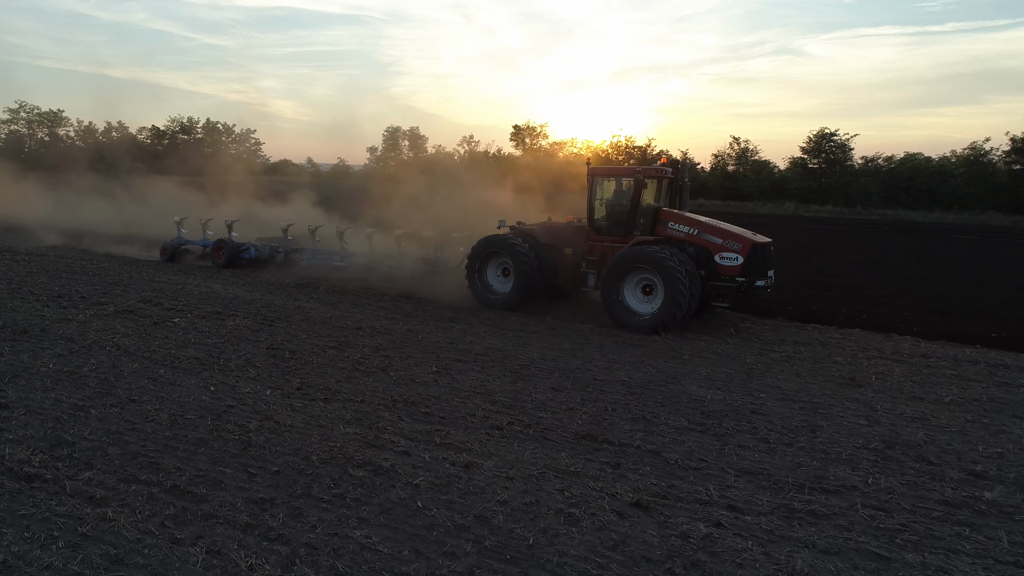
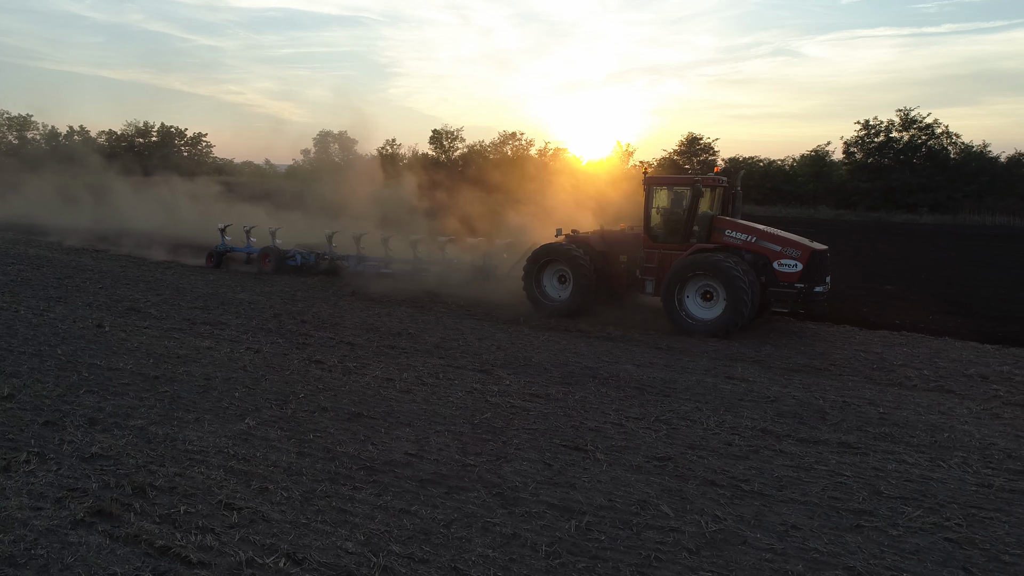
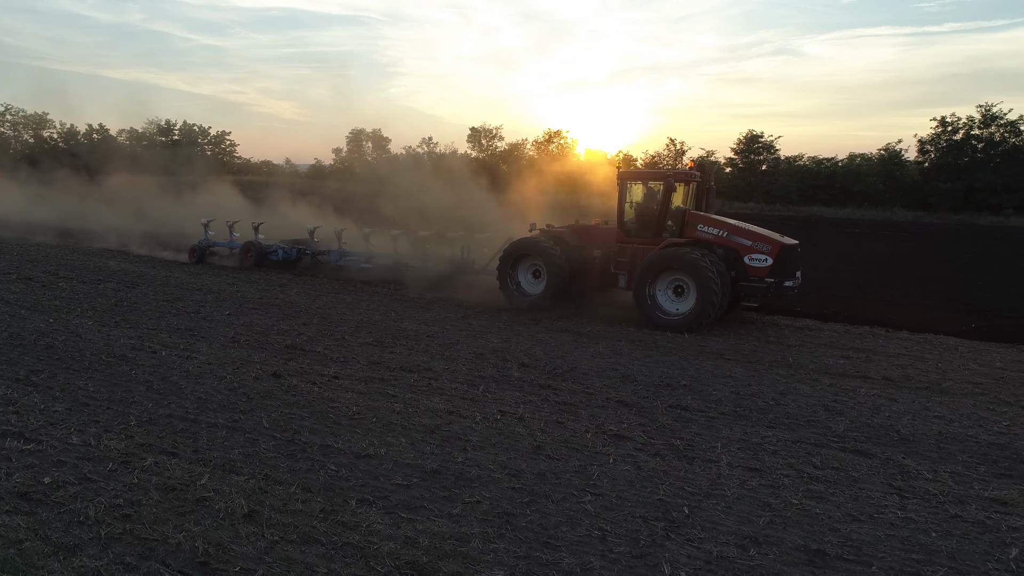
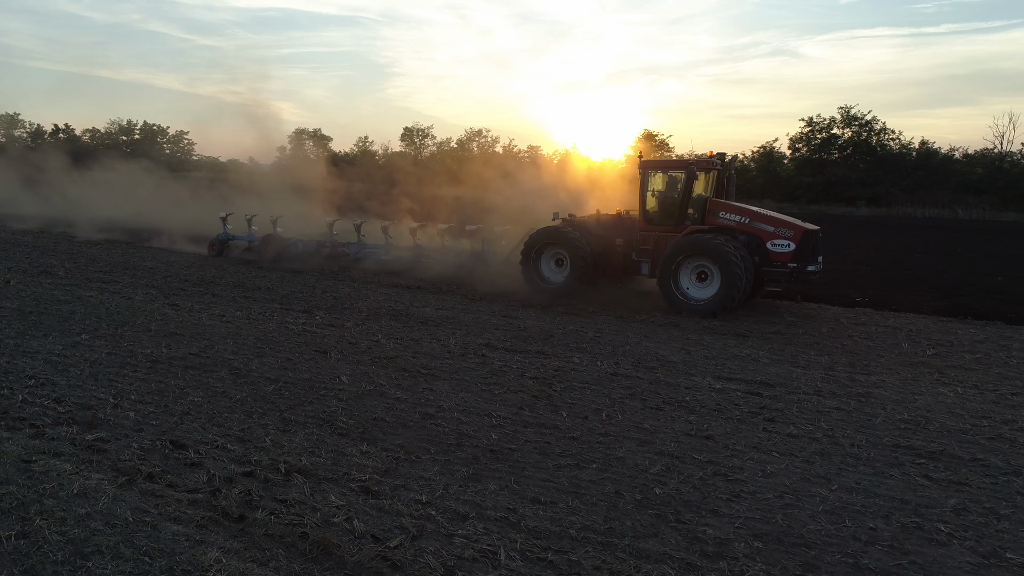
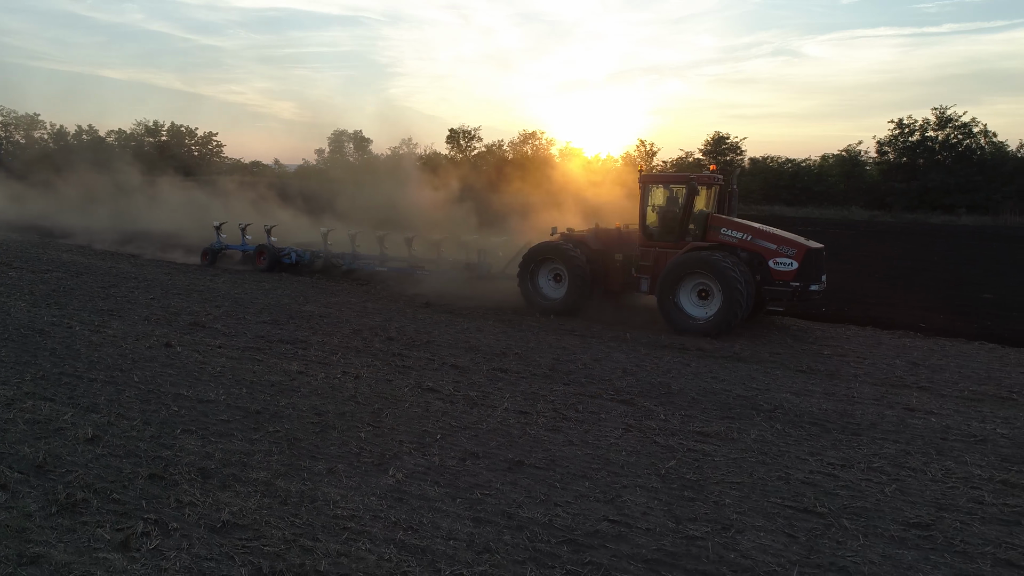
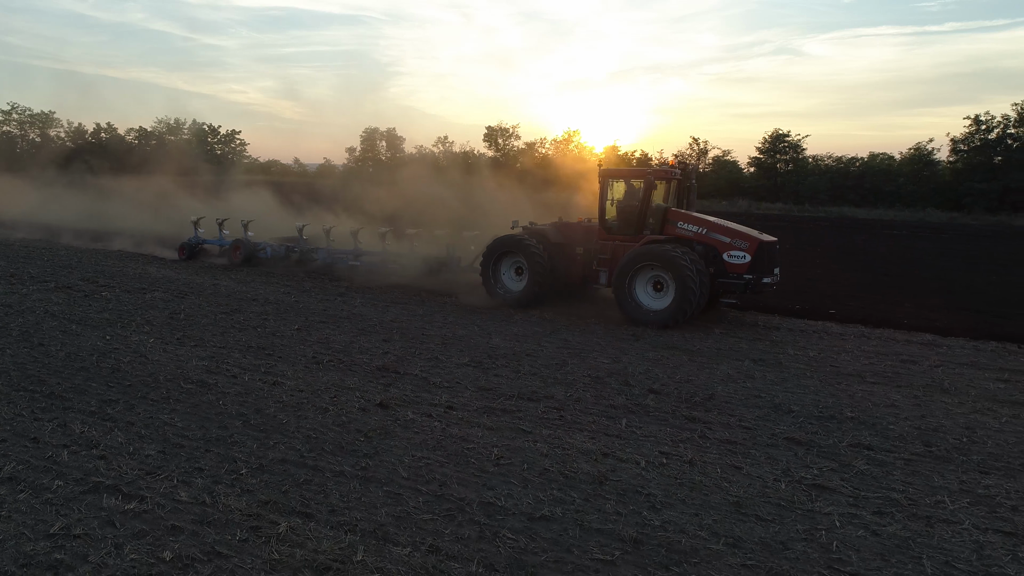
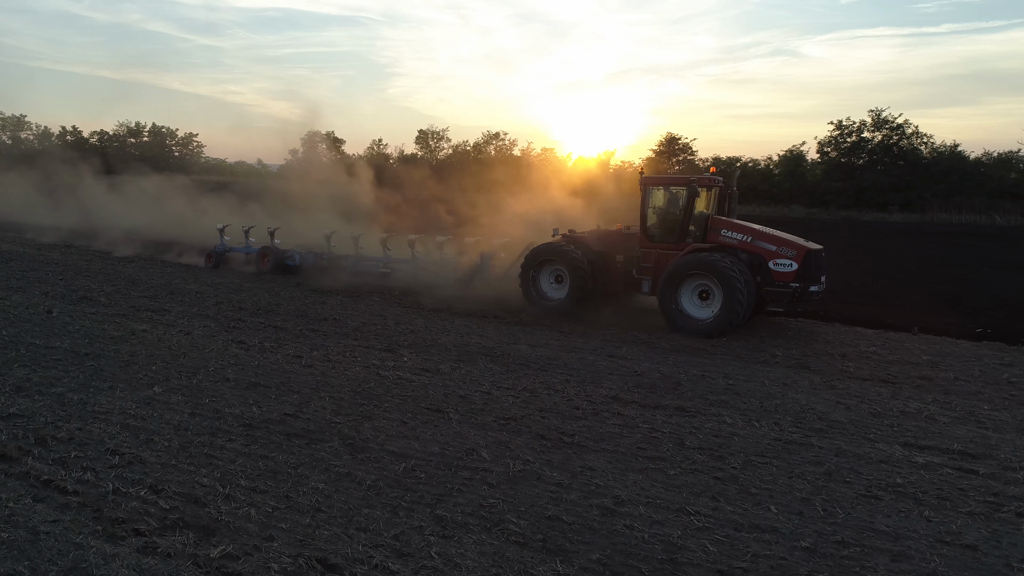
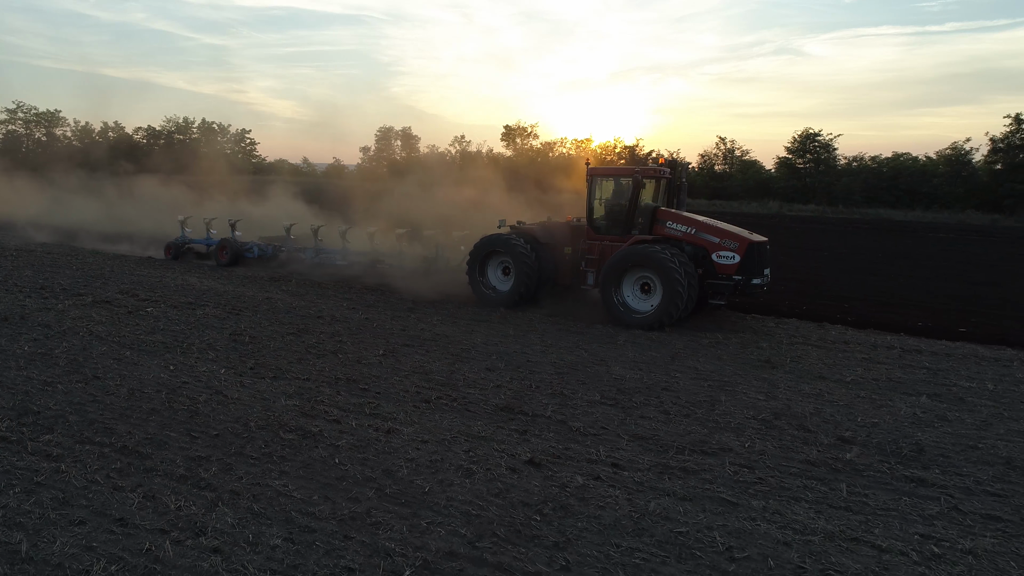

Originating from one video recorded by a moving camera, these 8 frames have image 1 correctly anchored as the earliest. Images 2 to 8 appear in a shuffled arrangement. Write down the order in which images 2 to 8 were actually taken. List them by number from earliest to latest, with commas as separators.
8, 6, 3, 5, 2, 7, 4
